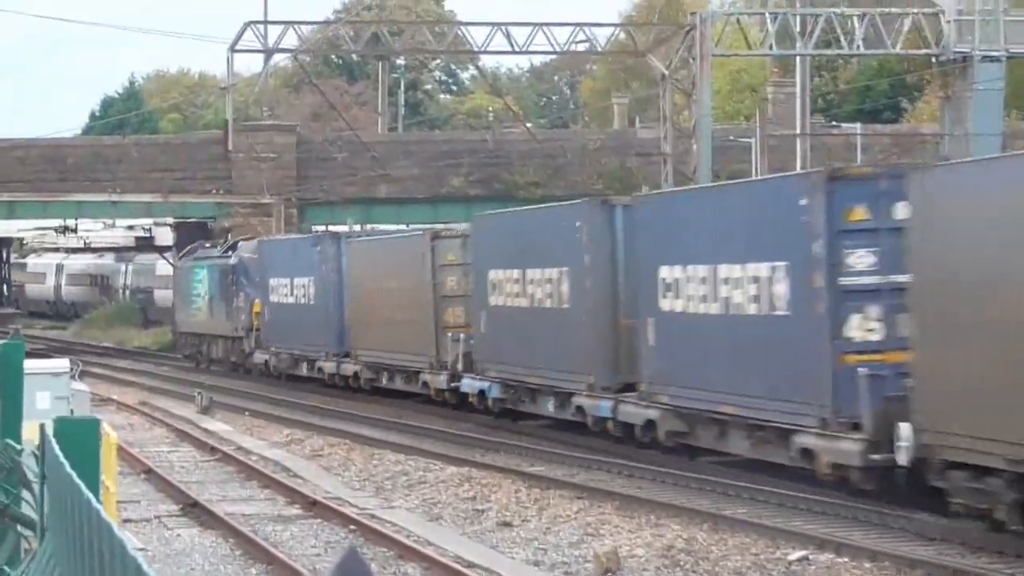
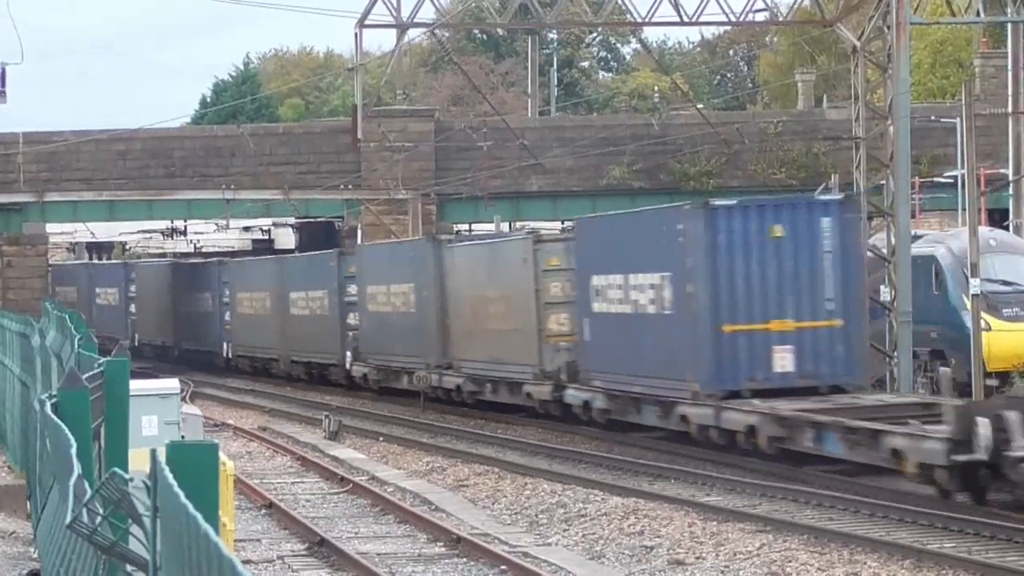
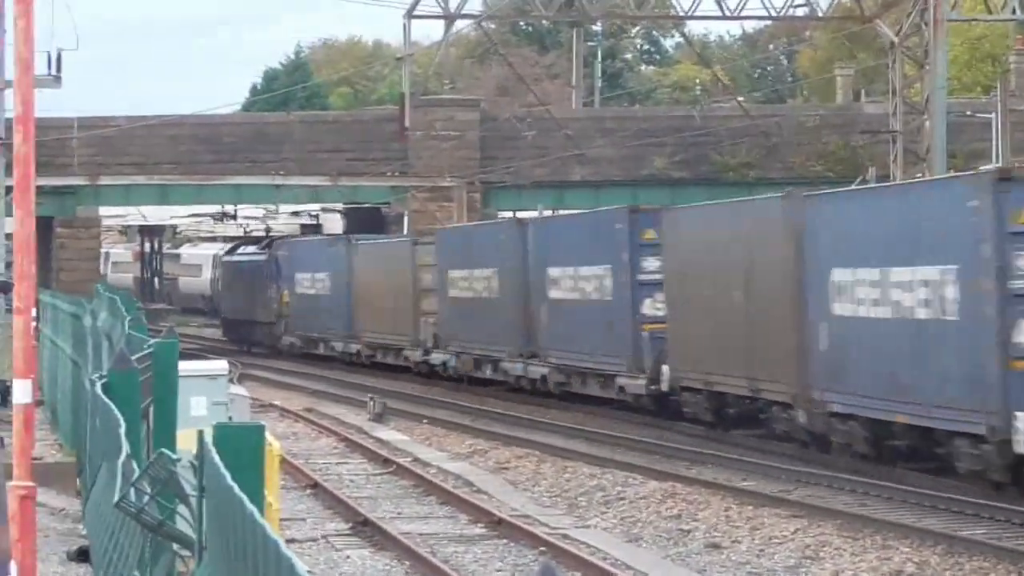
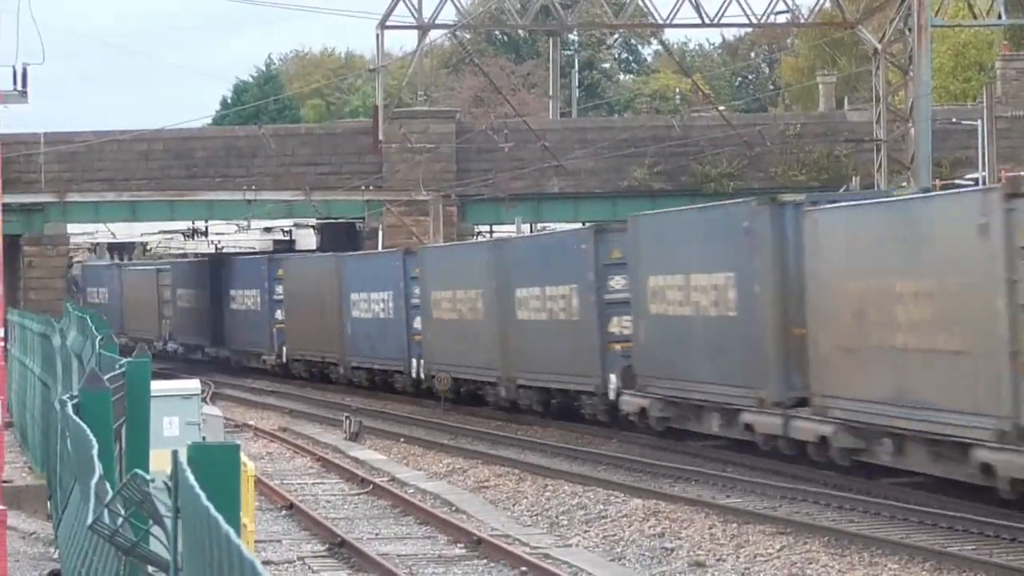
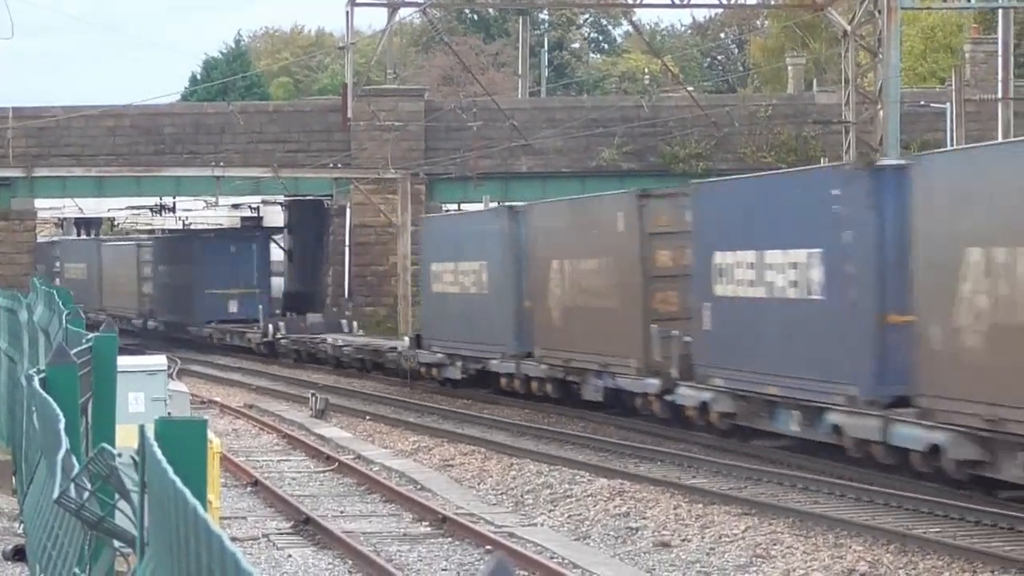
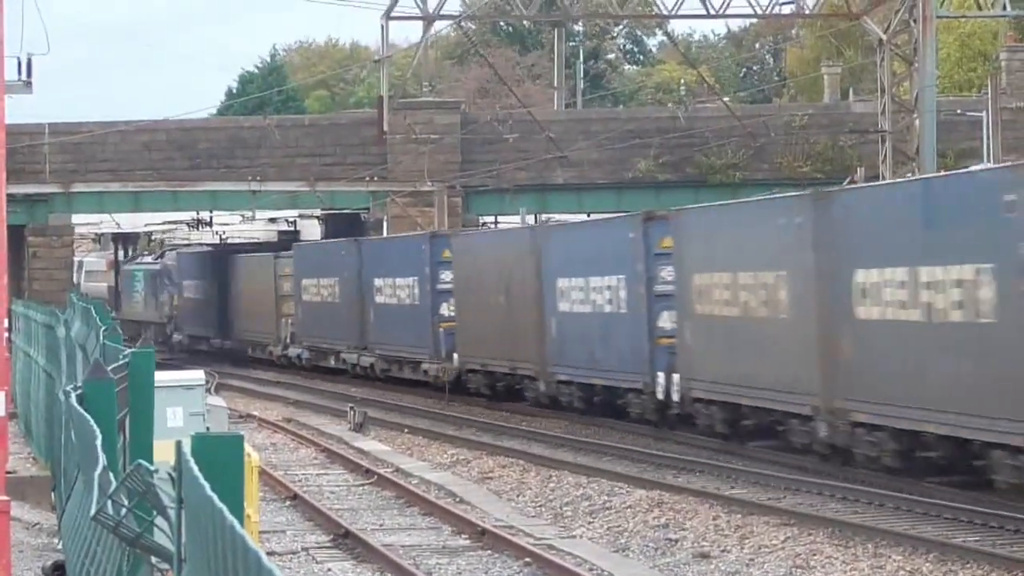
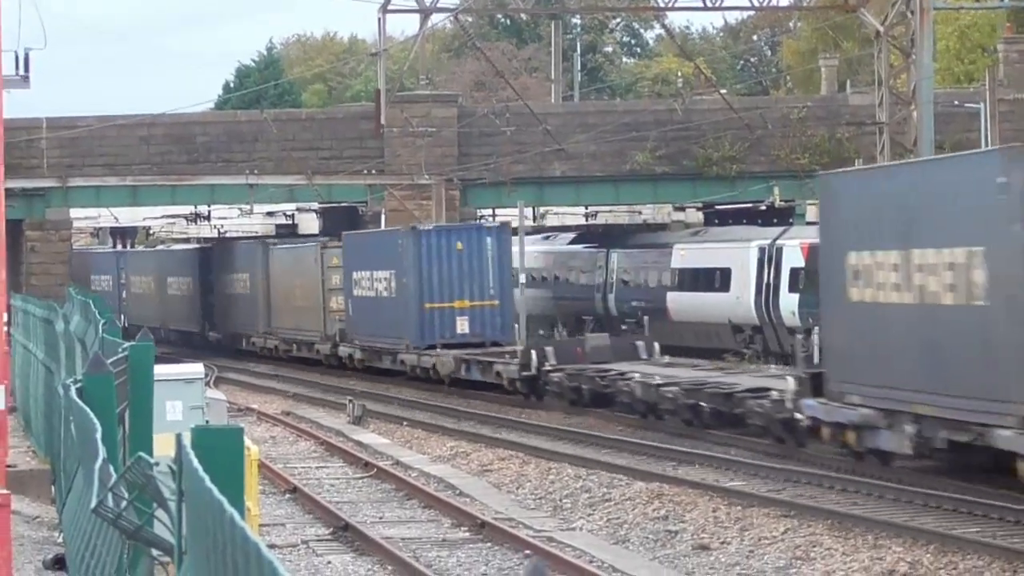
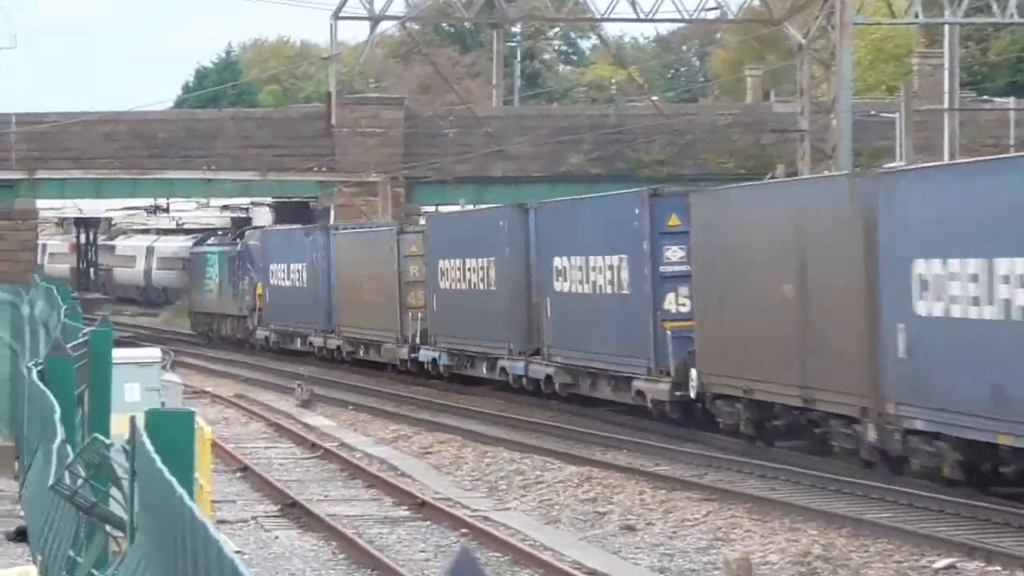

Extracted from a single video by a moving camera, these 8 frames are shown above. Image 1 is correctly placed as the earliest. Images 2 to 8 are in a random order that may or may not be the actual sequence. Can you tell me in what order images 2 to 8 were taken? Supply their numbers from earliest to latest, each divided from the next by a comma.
8, 3, 6, 4, 2, 7, 5
